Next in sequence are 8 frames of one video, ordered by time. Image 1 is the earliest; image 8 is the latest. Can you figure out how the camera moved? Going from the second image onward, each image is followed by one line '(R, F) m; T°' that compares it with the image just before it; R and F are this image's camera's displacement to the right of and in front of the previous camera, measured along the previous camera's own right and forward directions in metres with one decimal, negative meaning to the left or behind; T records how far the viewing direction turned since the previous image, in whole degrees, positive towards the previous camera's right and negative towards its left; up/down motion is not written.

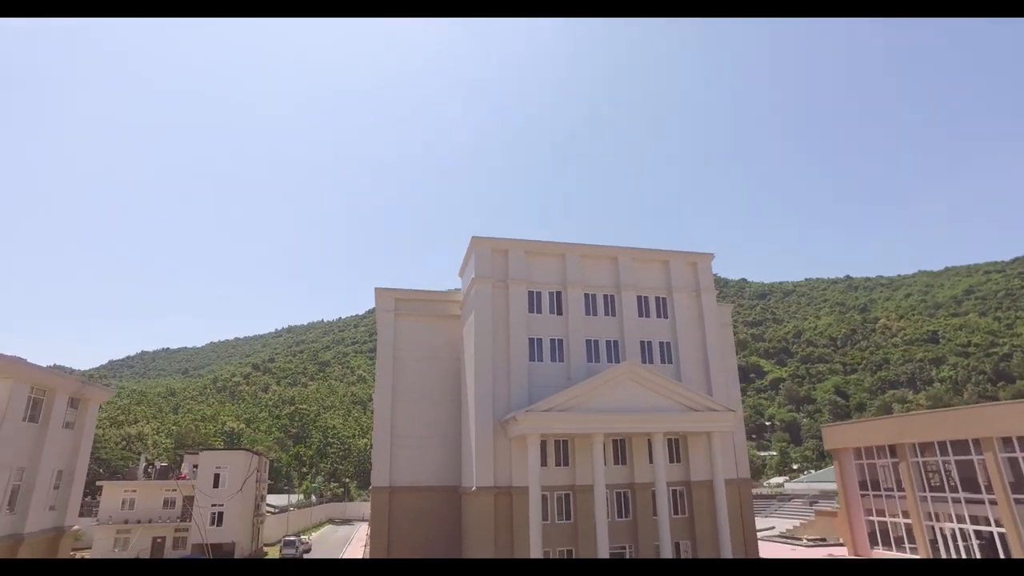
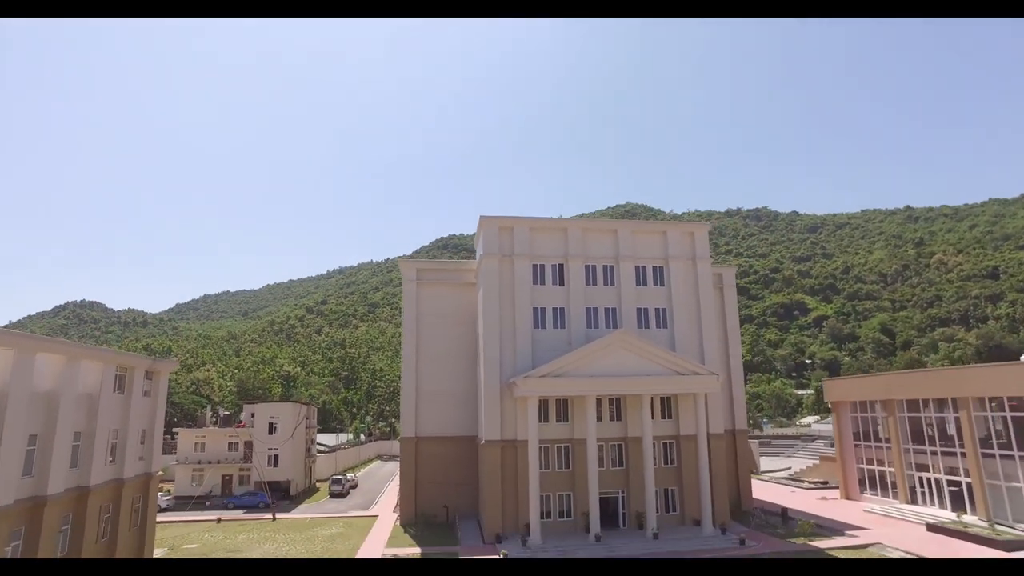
(+1.3, -1.7) m; -4°
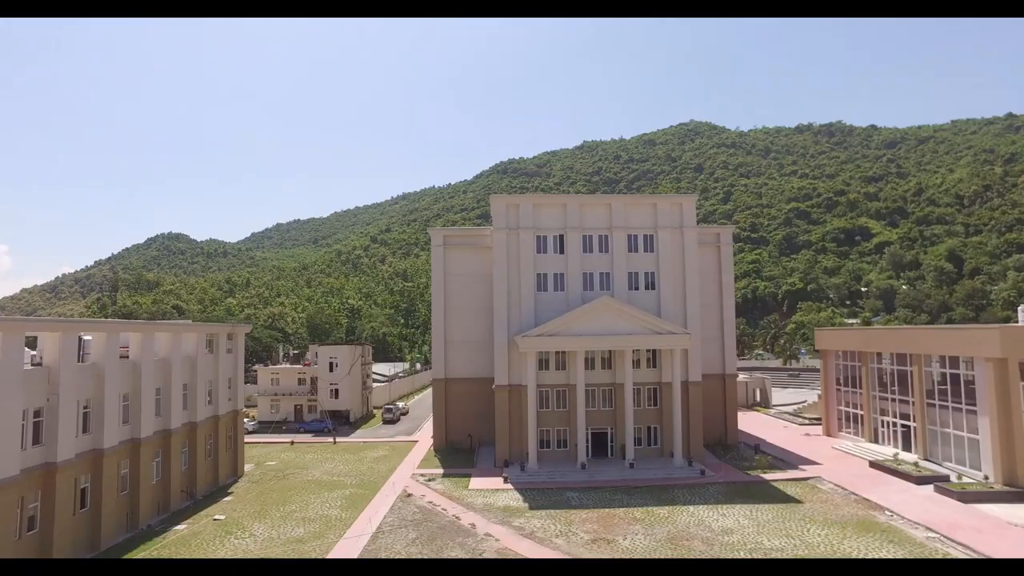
(+2.1, -3.1) m; -6°
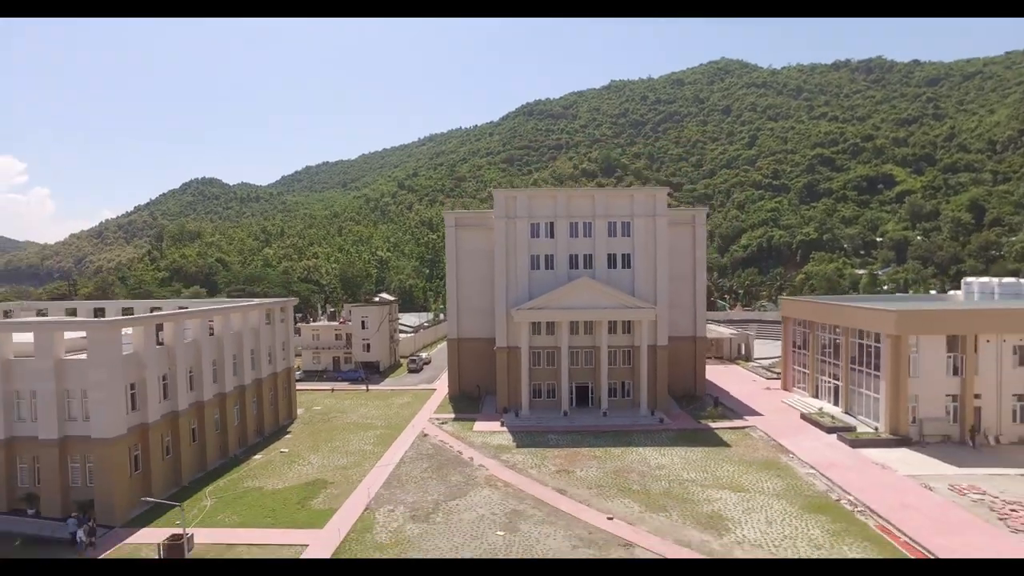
(+1.3, -4.4) m; -3°
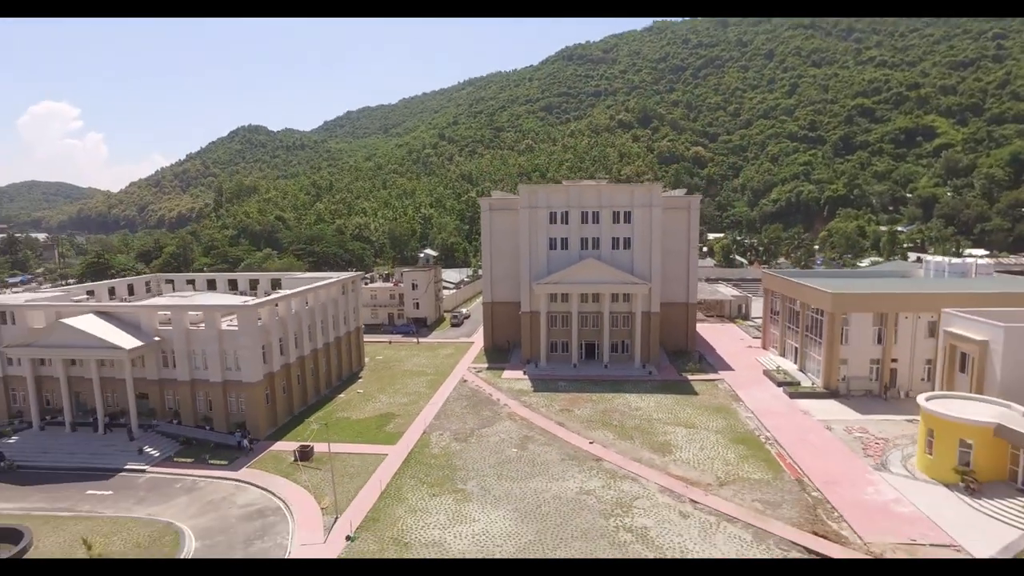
(+1.0, -6.3) m; -4°
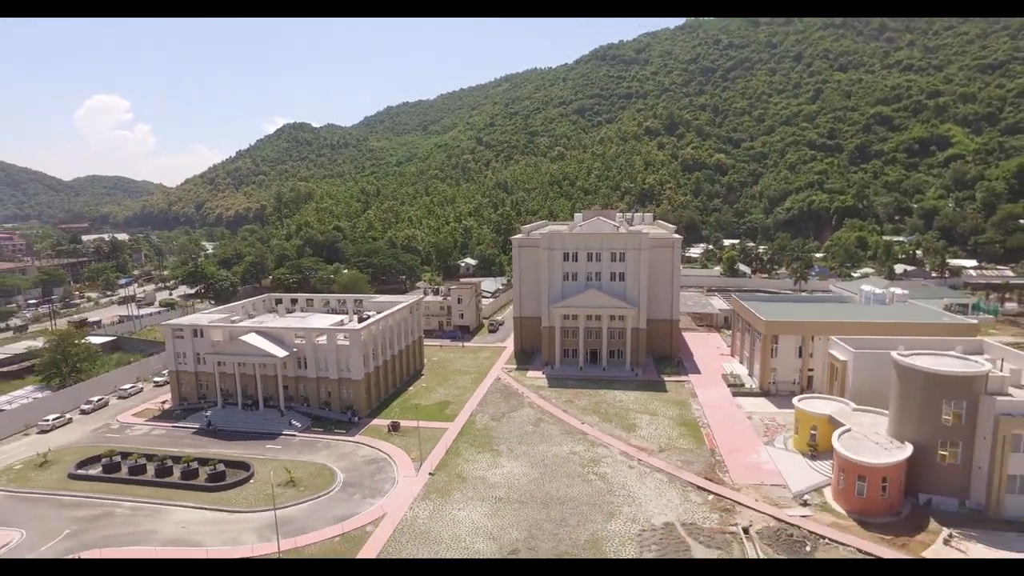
(+0.9, -10.7) m; -3°
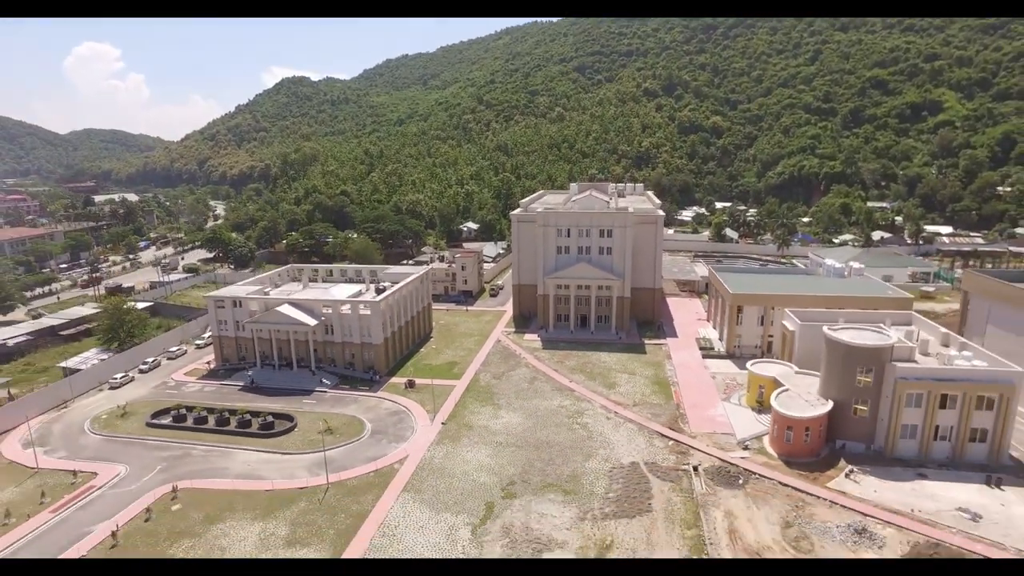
(+0.1, -5.0) m; 0°
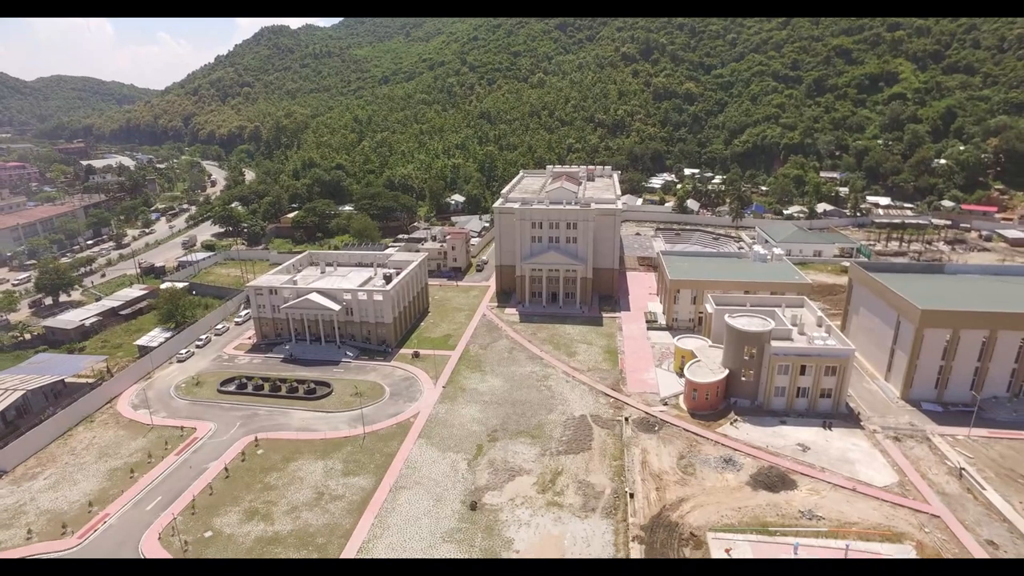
(+0.2, -9.8) m; +1°
